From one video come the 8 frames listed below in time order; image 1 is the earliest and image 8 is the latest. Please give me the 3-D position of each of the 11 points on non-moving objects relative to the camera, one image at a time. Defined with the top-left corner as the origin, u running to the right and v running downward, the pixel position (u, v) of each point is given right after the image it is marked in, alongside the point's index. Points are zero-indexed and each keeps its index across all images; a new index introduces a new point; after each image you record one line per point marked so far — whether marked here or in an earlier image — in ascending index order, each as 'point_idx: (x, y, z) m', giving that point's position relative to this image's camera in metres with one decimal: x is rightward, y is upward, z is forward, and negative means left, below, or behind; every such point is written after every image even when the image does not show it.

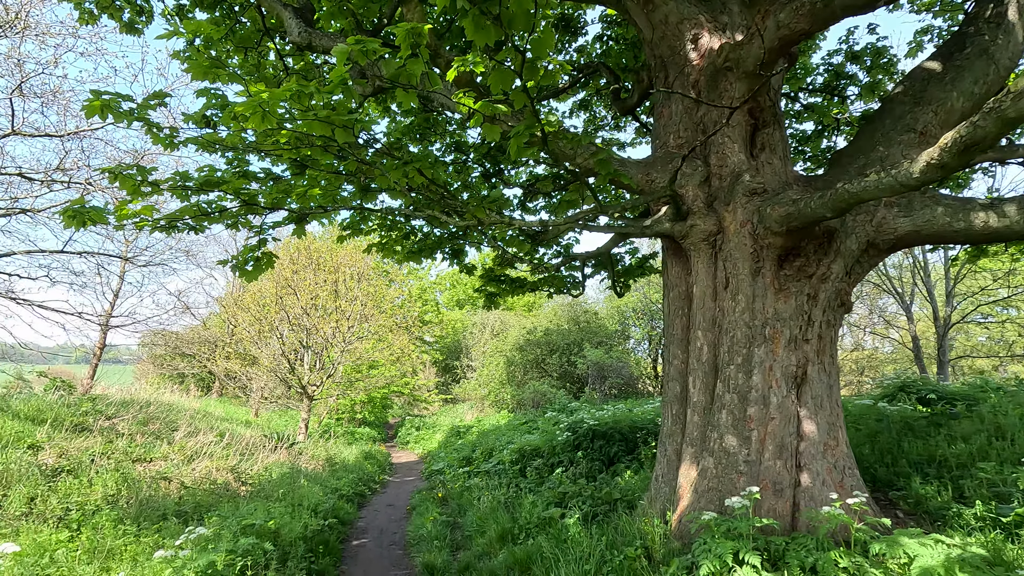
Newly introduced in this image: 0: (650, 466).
0: (+1.7, -2.2, +6.6) m
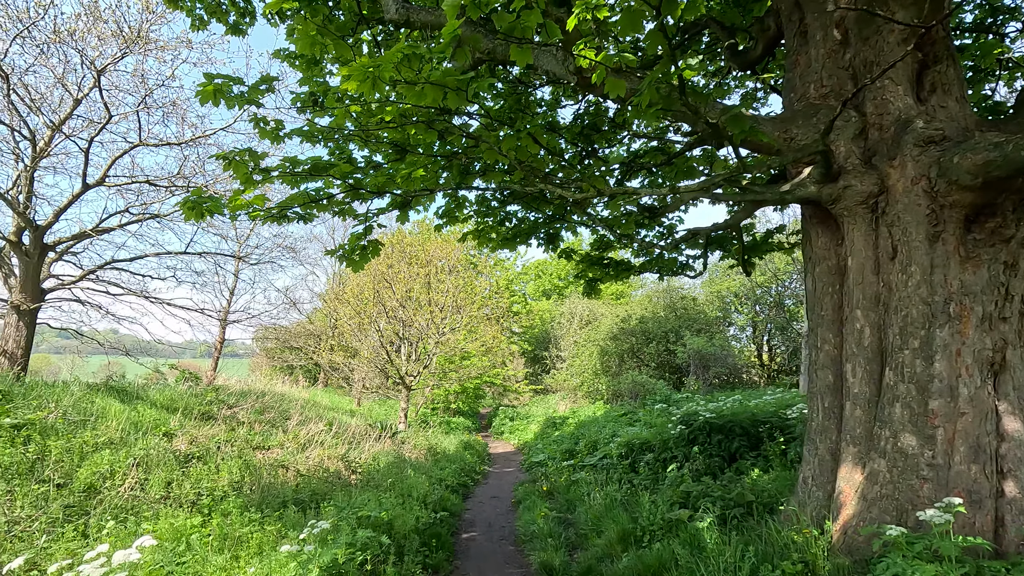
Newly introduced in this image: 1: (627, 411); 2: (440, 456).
0: (+3.0, -1.9, +5.9) m
1: (+2.8, -3.0, +13.0) m
2: (-1.4, -3.3, +10.6) m
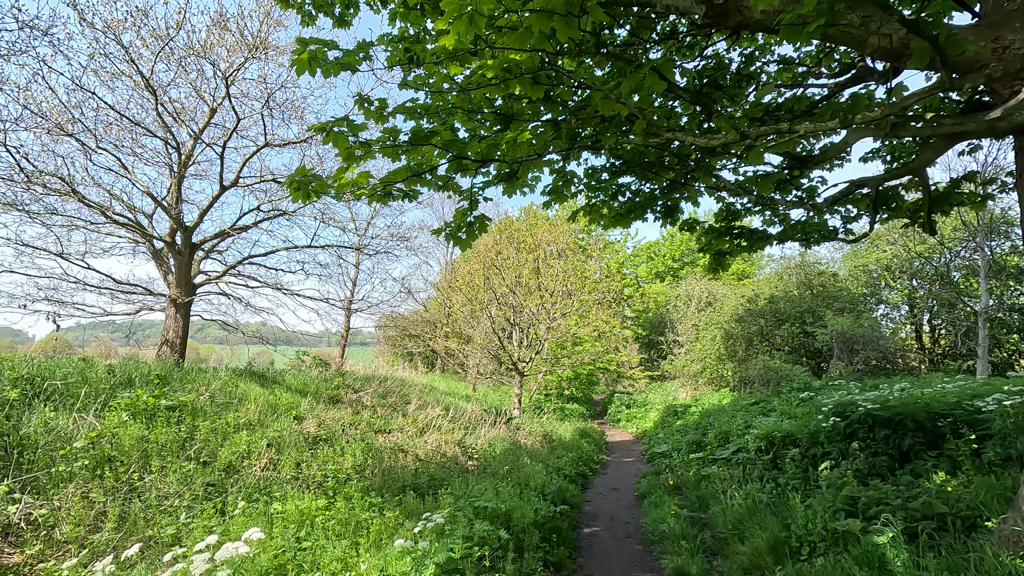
0: (+4.2, -1.6, +4.8) m
1: (+5.4, -2.4, +11.8) m
2: (+0.8, -3.0, +10.3) m
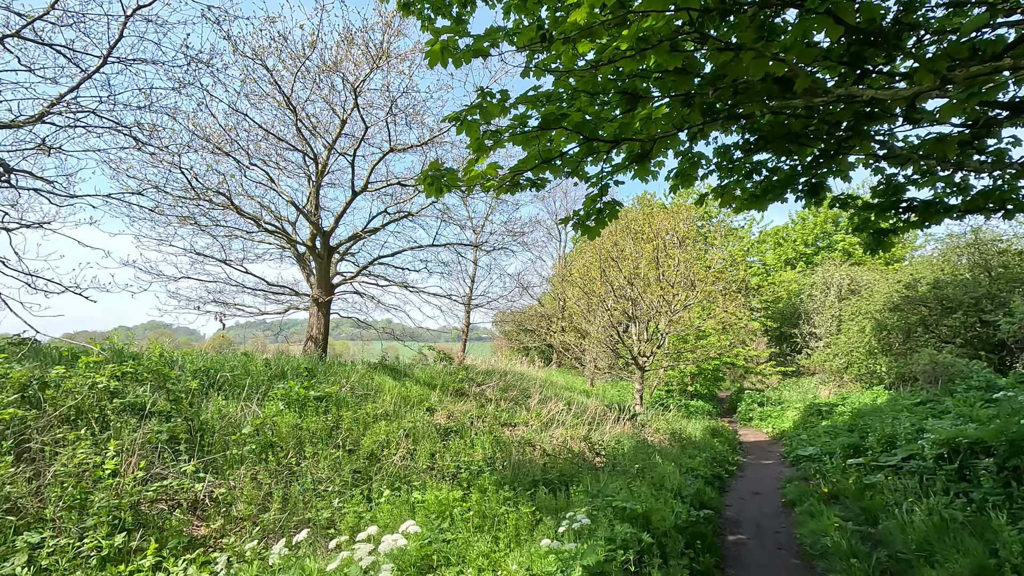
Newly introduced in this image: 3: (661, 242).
0: (+5.2, -1.4, +3.6) m
1: (+7.9, -2.1, +10.3) m
2: (+3.2, -2.8, +9.7) m
3: (+4.4, +1.3, +15.7) m
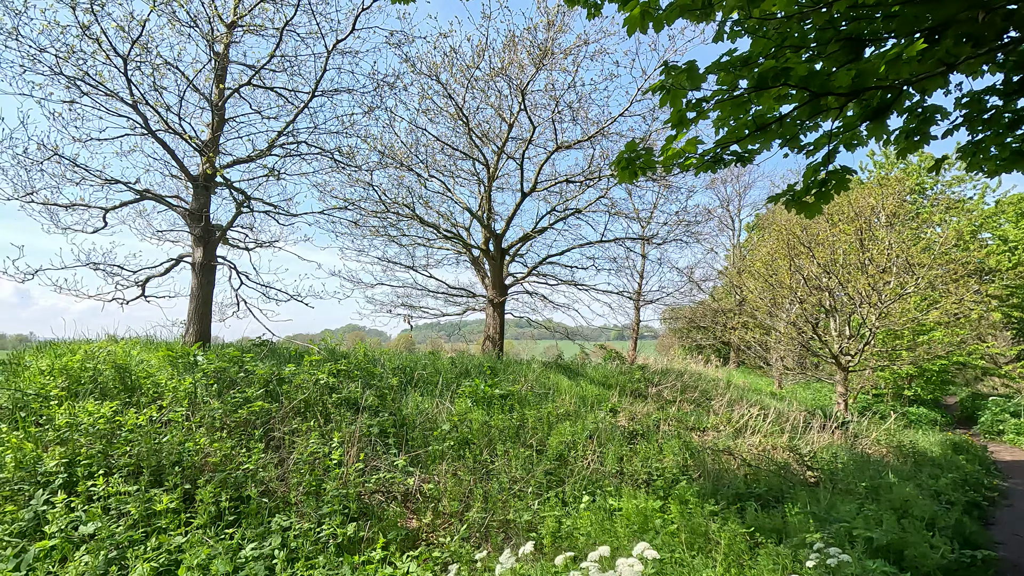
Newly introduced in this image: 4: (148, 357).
0: (+6.3, -1.1, +1.7) m
1: (+10.9, -1.7, +7.2) m
2: (+6.2, -2.6, +8.1) m
3: (+8.9, +1.7, +13.5) m
4: (-4.0, -0.8, +5.9) m
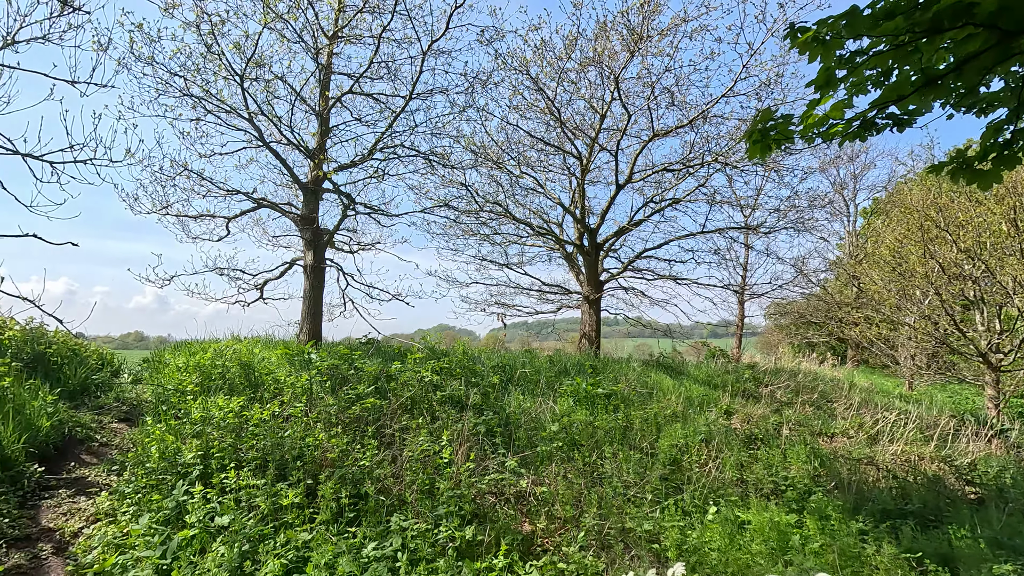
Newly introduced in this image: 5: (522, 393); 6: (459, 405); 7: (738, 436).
0: (+6.7, -1.0, +0.4) m
1: (+12.1, -1.4, +5.2) m
2: (+7.6, -2.4, +6.8) m
3: (+11.0, +1.9, +11.7) m
4: (-2.8, -0.8, +6.2) m
5: (+0.1, -1.3, +6.5) m
6: (-0.6, -1.2, +5.5) m
7: (+2.7, -1.8, +6.4) m
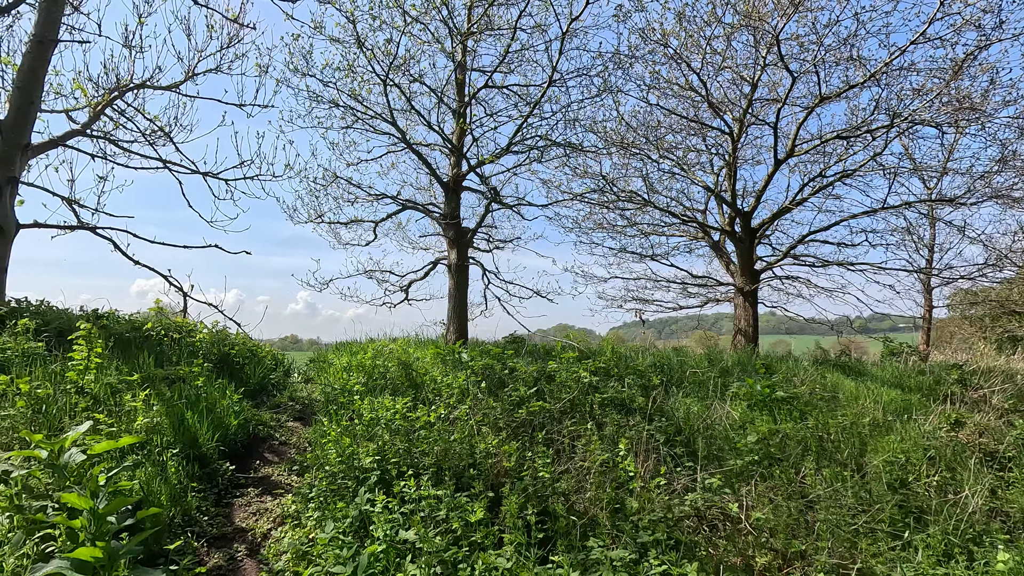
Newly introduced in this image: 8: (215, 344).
0: (+7.0, -0.7, -1.6) m
1: (+13.3, -0.9, +1.9) m
2: (+9.3, -2.0, +4.4) m
3: (+13.6, +2.4, +8.5) m
4: (-1.0, -0.8, +6.1) m
5: (+1.9, -1.2, +5.8) m
6: (+1.0, -1.1, +5.0) m
7: (+4.4, -1.6, +5.1) m
8: (-3.1, -0.6, +5.5) m
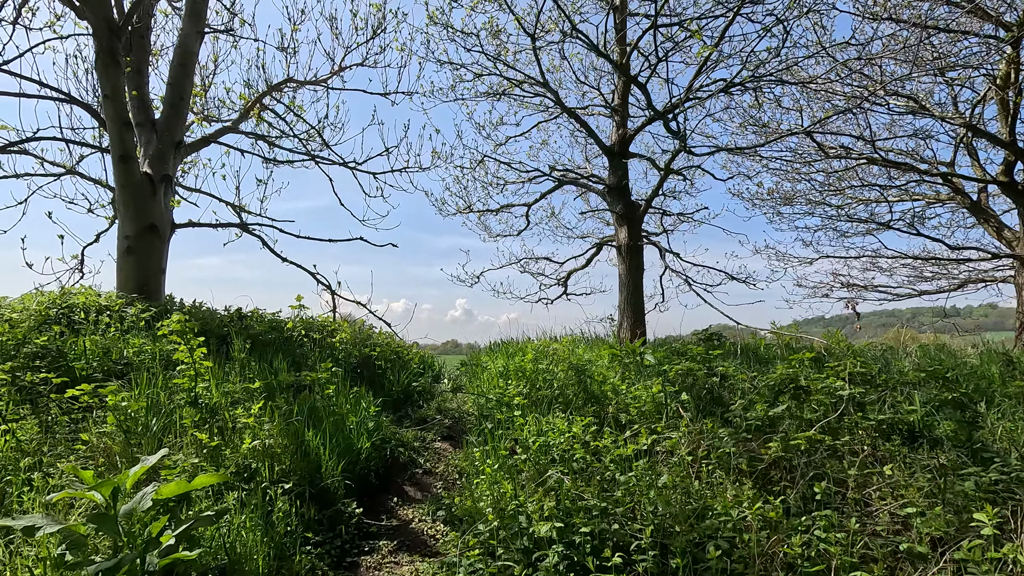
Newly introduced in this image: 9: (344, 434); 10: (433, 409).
0: (+6.3, -0.2, -4.8) m
1: (+13.4, -0.2, -3.1) m
2: (+10.2, -1.5, +0.4) m
3: (+15.3, +3.1, +3.1) m
4: (+0.7, -0.6, +4.8) m
5: (+3.5, -0.9, +3.7) m
6: (+2.4, -0.9, +3.2) m
7: (+5.7, -1.2, +2.4) m
8: (-1.4, -0.5, +4.8) m
9: (-1.0, -0.8, +3.1) m
10: (-0.6, -0.9, +4.2) m
